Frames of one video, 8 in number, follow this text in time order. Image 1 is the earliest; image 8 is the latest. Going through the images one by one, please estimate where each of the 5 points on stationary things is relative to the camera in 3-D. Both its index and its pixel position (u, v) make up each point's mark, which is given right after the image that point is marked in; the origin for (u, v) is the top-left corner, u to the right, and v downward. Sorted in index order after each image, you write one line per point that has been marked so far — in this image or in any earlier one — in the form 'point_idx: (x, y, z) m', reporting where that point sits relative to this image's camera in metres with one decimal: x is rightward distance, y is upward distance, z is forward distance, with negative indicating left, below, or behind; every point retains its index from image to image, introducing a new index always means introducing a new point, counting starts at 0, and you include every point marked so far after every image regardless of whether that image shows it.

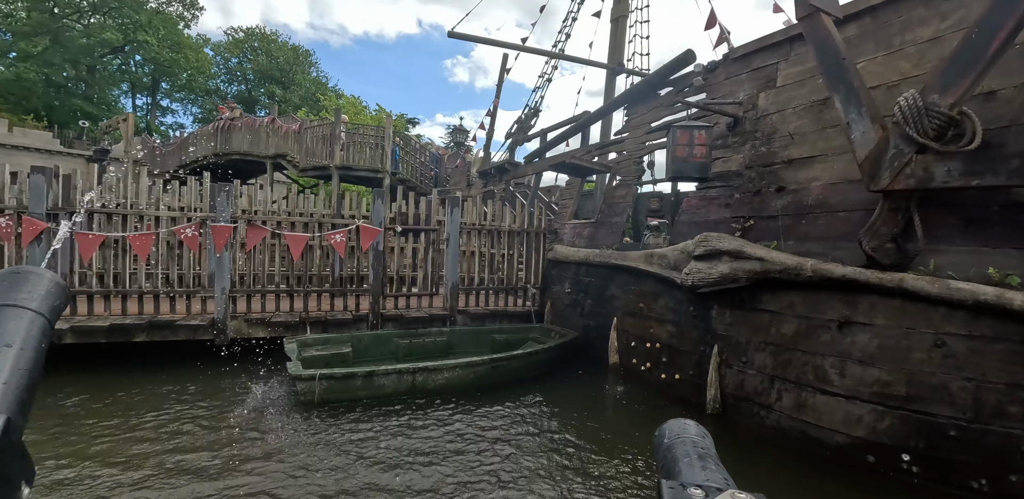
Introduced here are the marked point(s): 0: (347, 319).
0: (-2.4, -1.0, +7.4) m
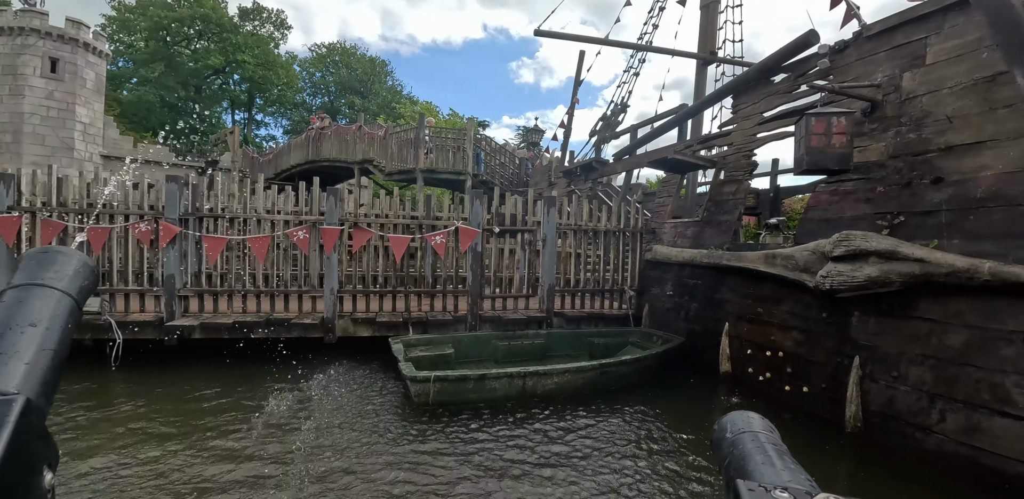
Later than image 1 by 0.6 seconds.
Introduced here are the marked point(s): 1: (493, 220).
0: (-0.9, -1.0, +7.4) m
1: (-0.3, +0.5, +7.9) m
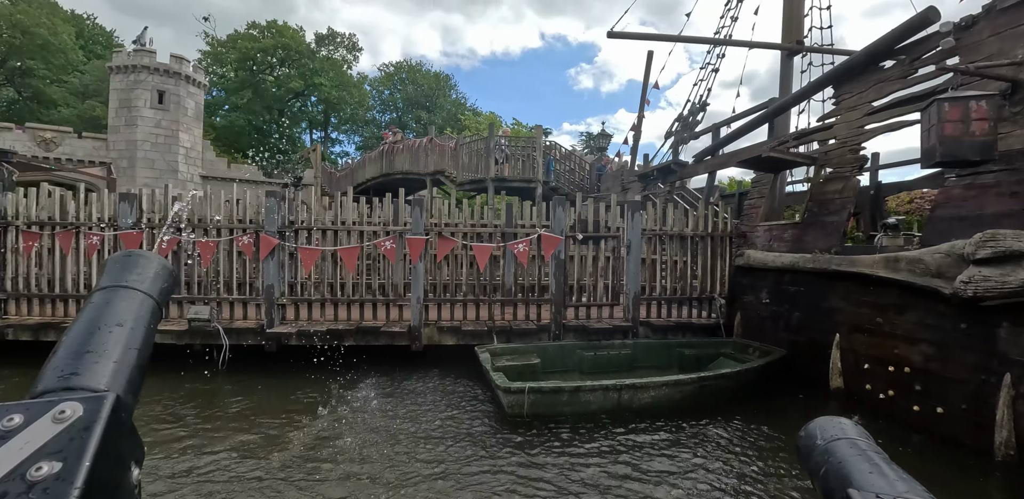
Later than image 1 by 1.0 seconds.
0: (+0.3, -1.2, +7.3) m
1: (+1.0, +0.4, +7.7) m
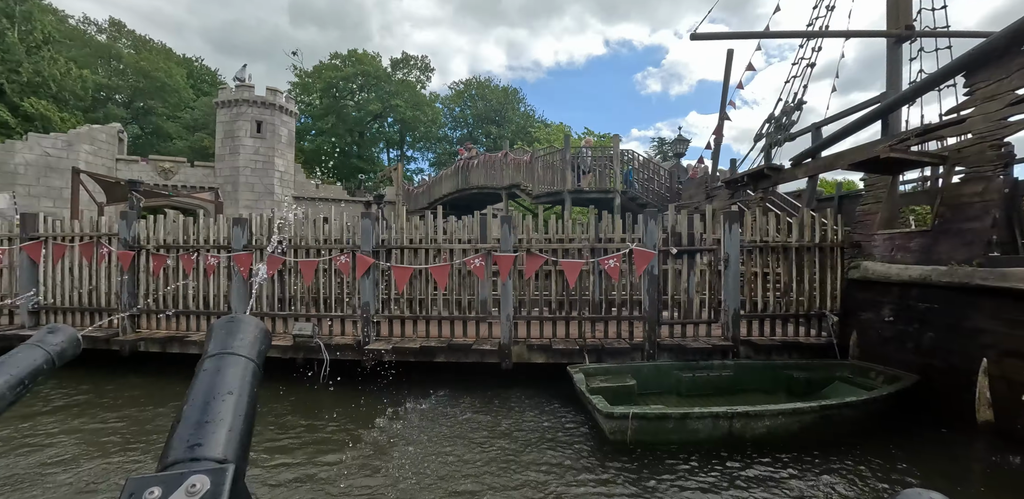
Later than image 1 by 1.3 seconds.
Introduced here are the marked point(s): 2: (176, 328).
0: (+1.6, -1.4, +7.0) m
1: (+2.3, +0.2, +7.3) m
2: (-5.0, -1.2, +7.4) m
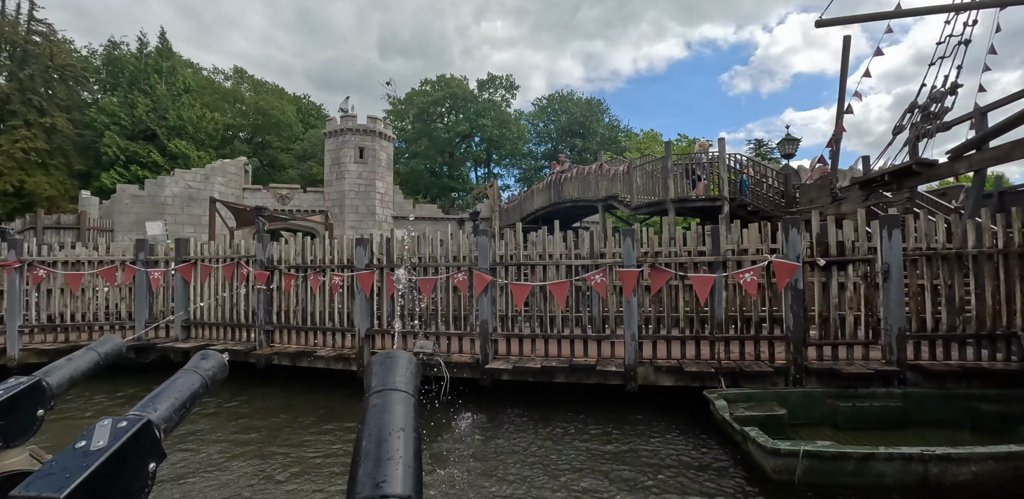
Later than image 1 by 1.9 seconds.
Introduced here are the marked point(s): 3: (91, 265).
0: (+3.2, -1.5, +6.3) m
1: (+3.9, 0.0, +6.5) m
2: (-3.2, -1.5, +7.8) m
3: (-8.2, -0.3, +9.6) m
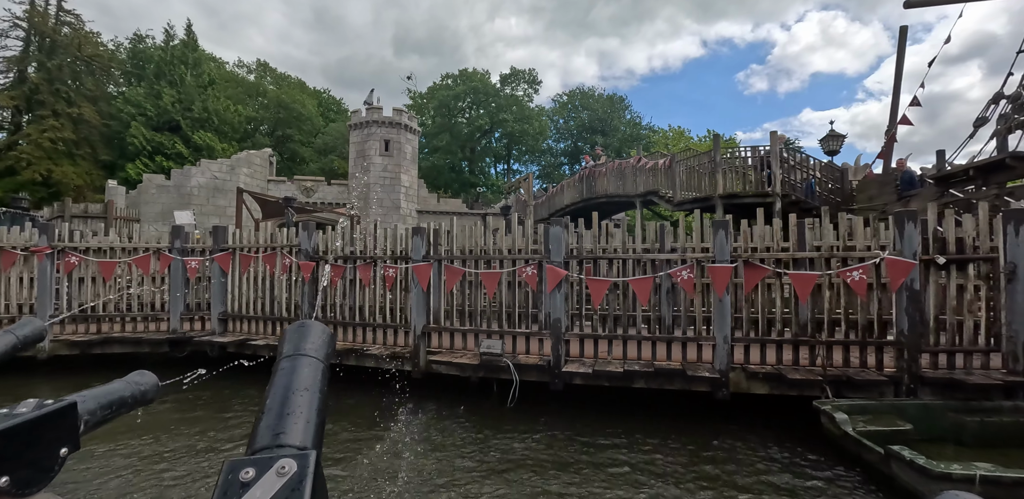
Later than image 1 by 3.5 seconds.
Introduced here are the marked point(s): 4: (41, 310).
0: (+4.1, -1.5, +5.5) m
1: (+4.8, +0.1, +5.8) m
2: (-2.3, -1.3, +7.2) m
3: (-7.2, -0.1, +9.2) m
4: (-8.4, -1.1, +8.8) m
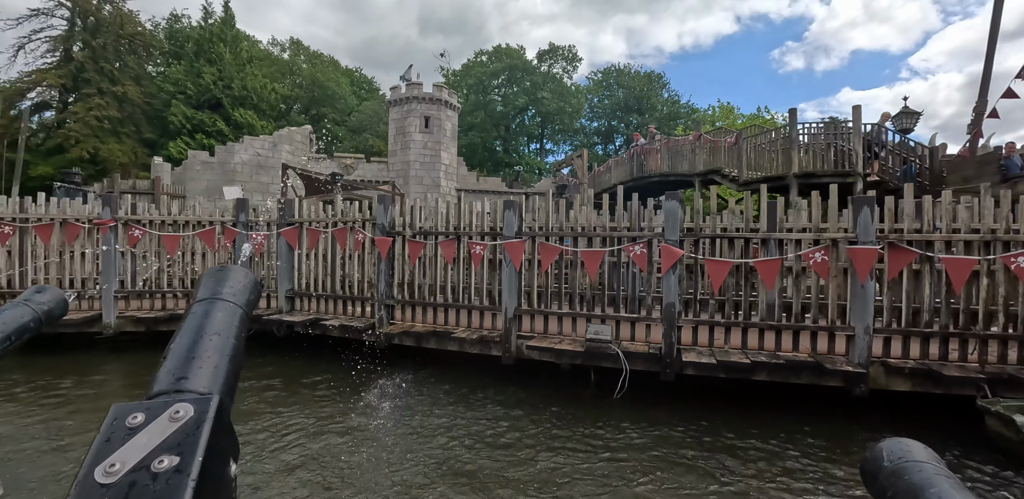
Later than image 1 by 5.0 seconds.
0: (+5.2, -1.3, +4.8) m
1: (+6.0, +0.2, +4.9) m
2: (-1.1, -1.0, +6.7) m
3: (-5.8, +0.4, +8.9) m
4: (-7.0, -0.6, +8.6) m
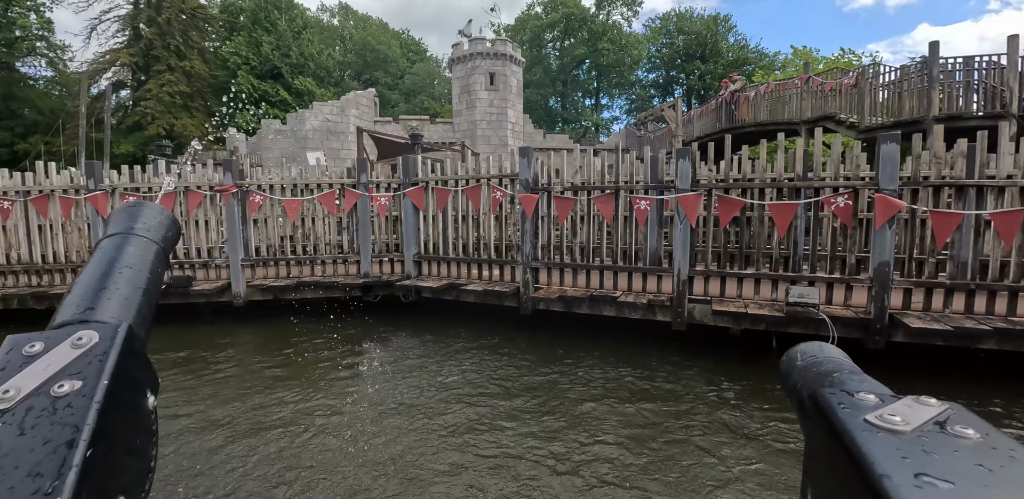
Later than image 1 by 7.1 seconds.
0: (+7.0, -0.8, +3.8) m
1: (+7.7, +0.7, +3.8) m
2: (+0.9, -0.5, +6.4) m
3: (-3.7, +1.0, +8.9) m
4: (-4.9, 0.0, +8.8) m
